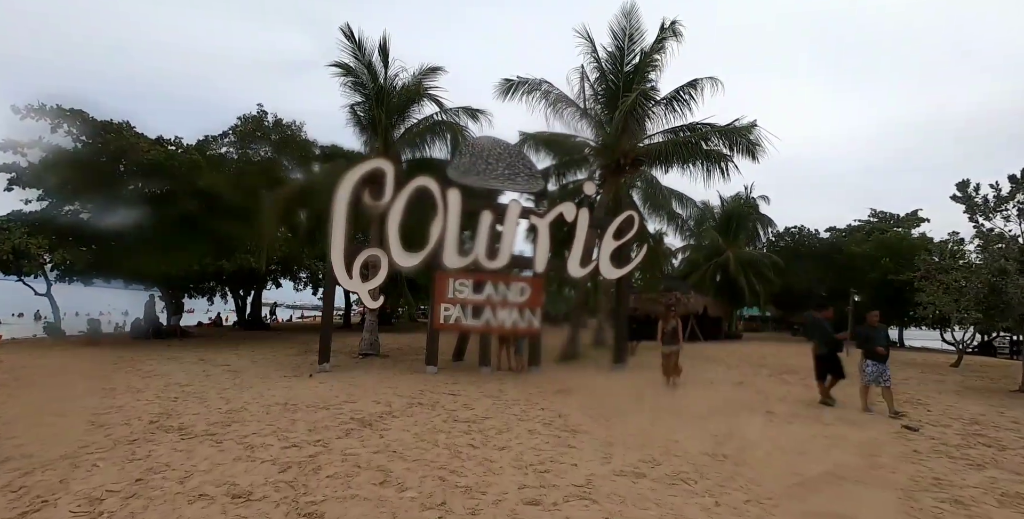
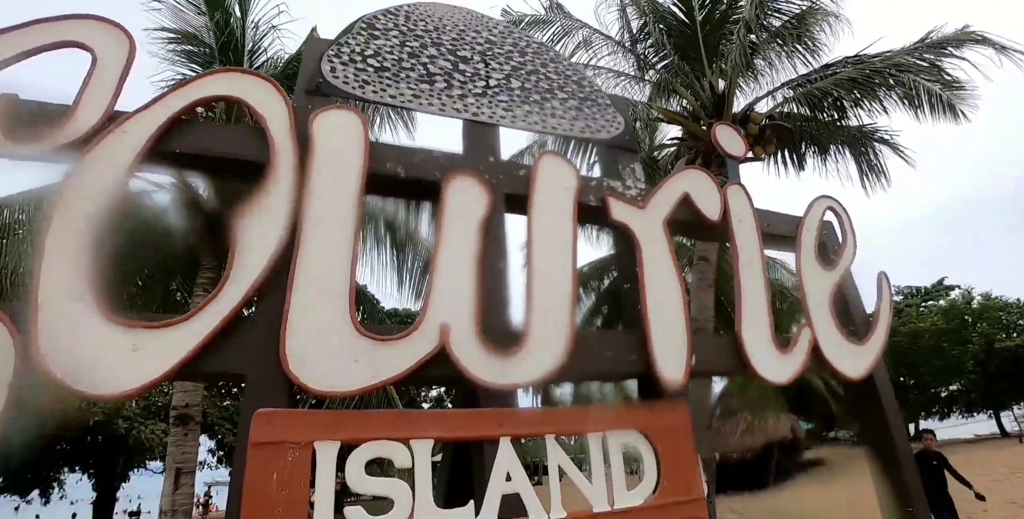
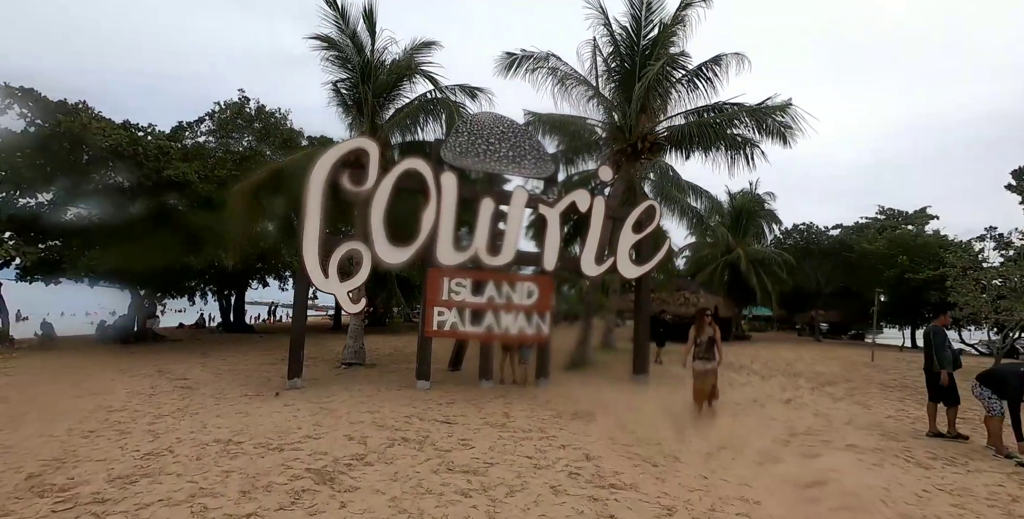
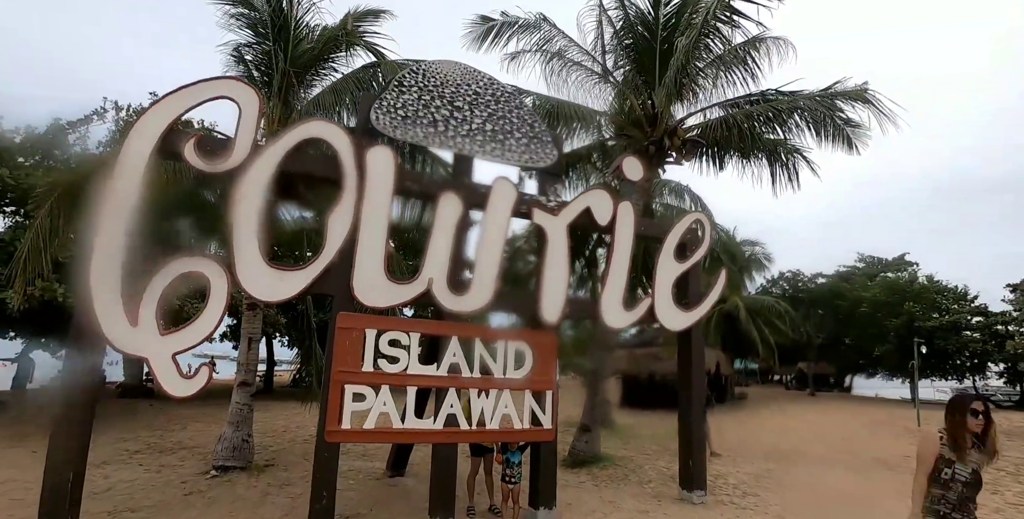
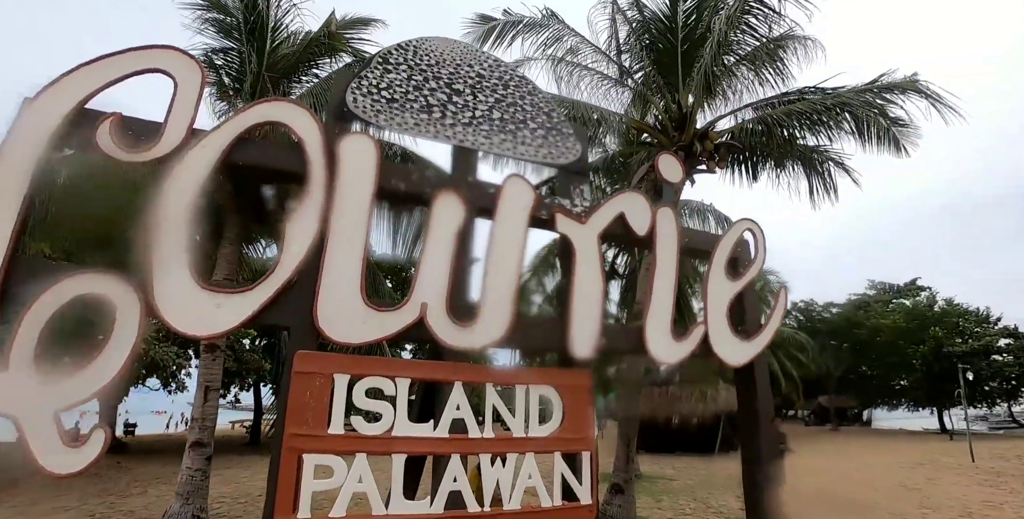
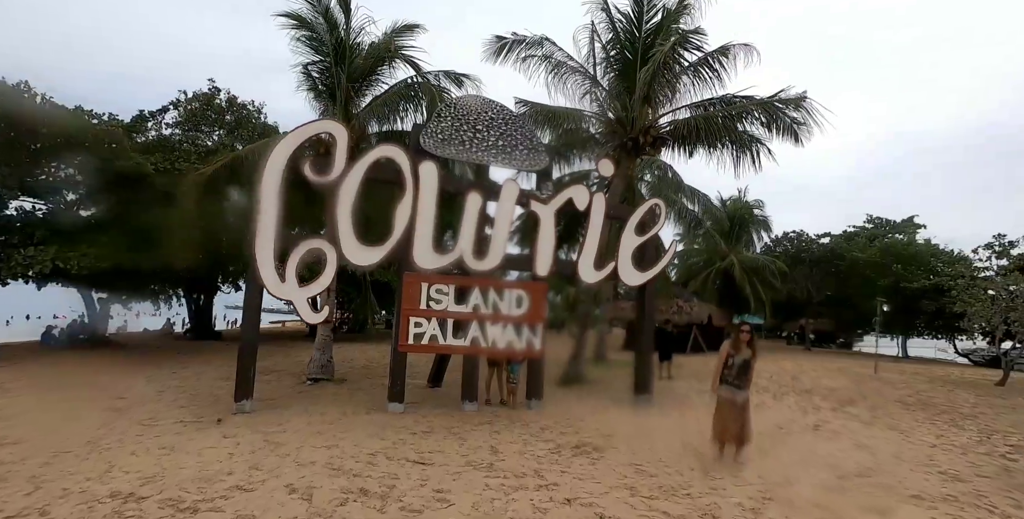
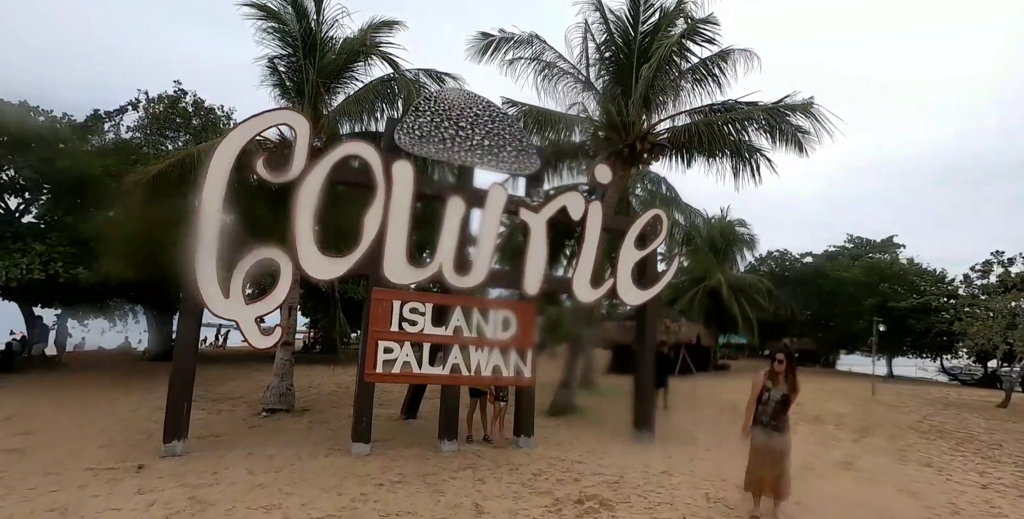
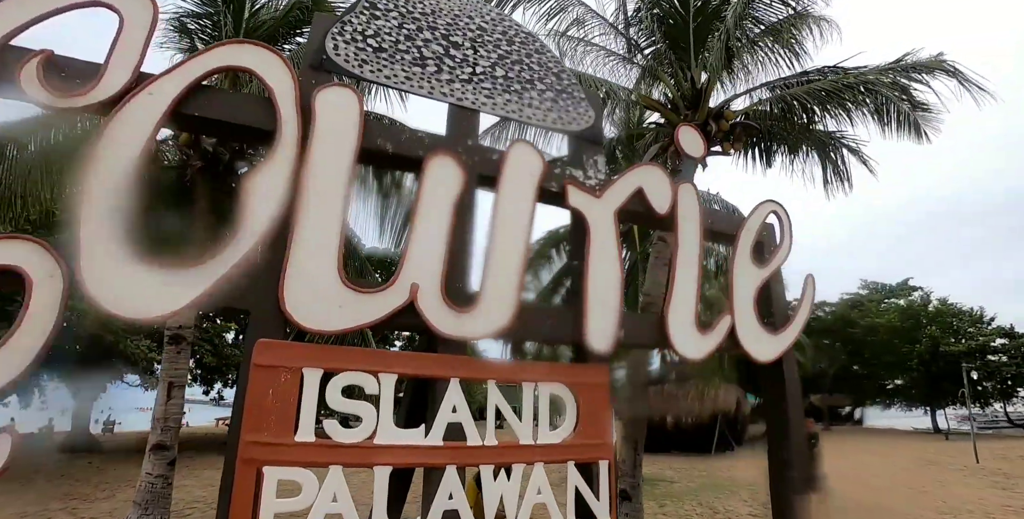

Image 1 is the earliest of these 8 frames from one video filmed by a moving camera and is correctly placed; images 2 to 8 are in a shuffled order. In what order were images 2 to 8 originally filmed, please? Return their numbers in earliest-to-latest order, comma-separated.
3, 6, 7, 4, 5, 8, 2
